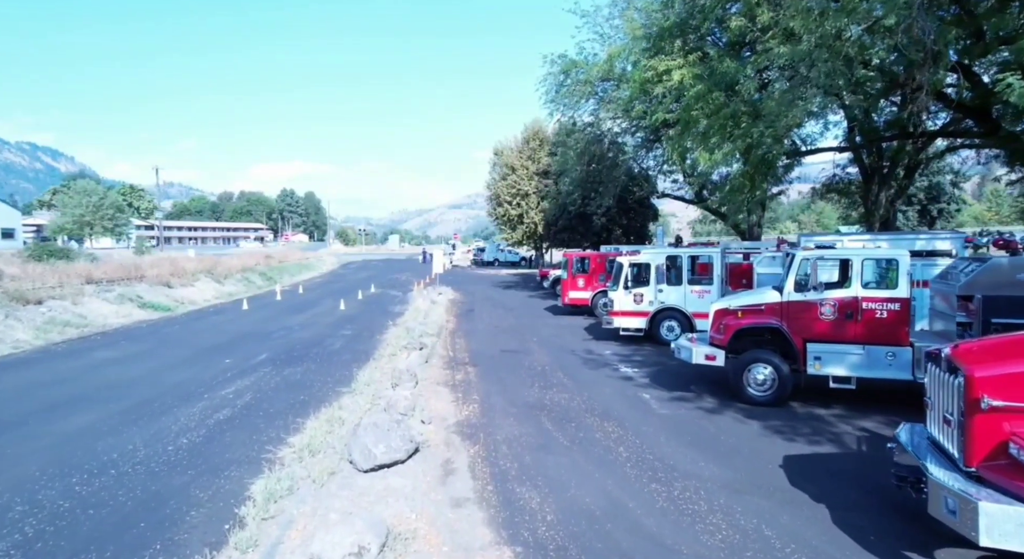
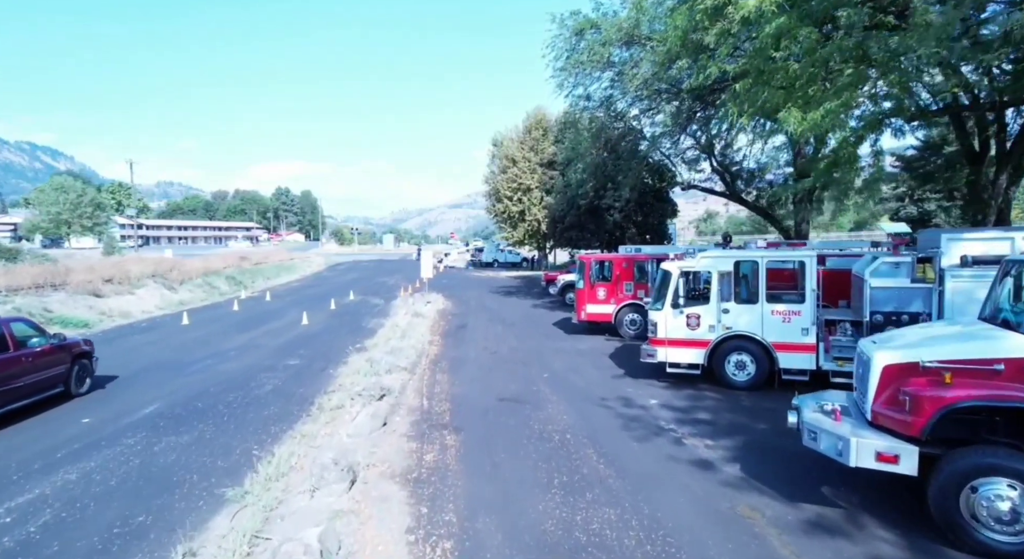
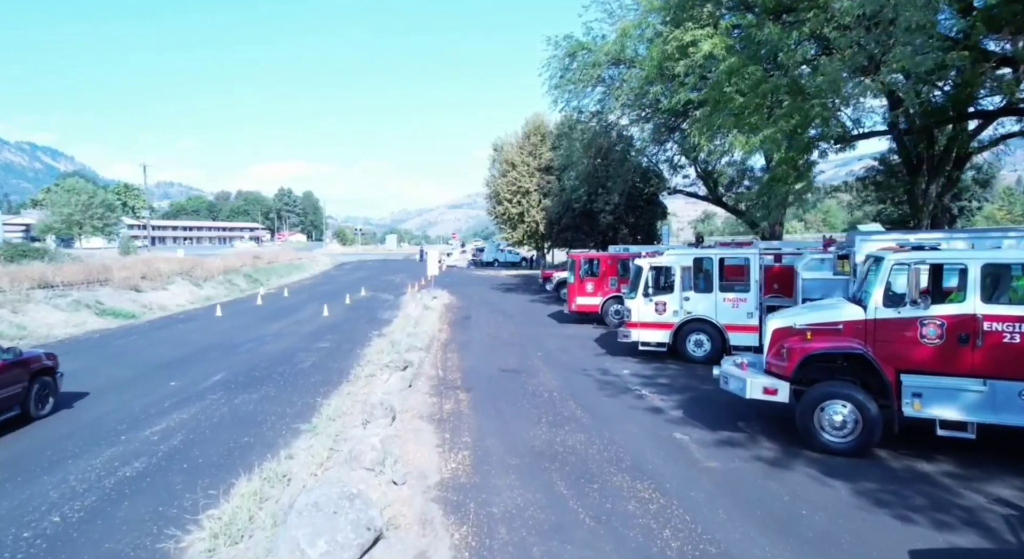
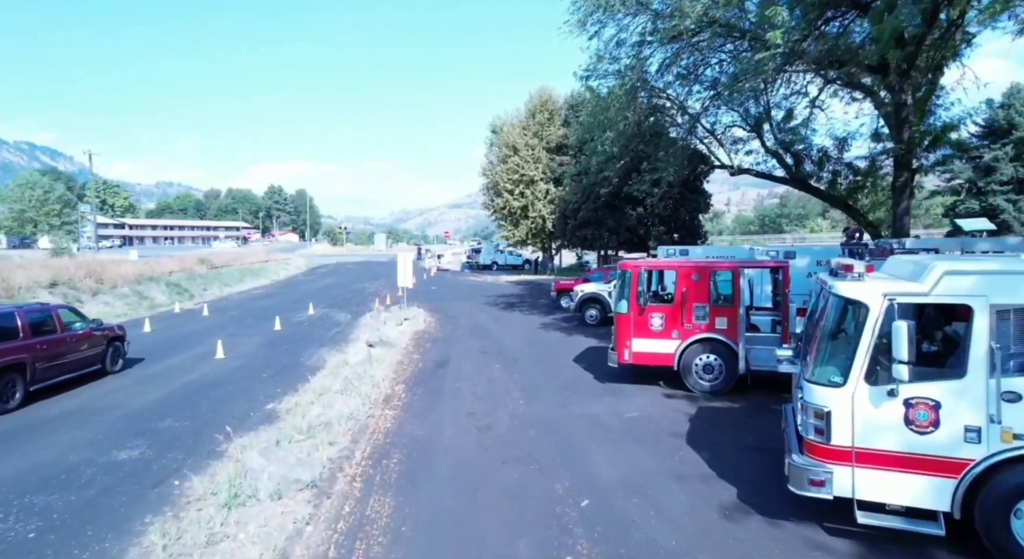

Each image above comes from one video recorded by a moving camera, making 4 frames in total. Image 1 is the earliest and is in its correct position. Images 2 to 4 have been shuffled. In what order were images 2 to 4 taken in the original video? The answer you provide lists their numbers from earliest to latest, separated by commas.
3, 2, 4
